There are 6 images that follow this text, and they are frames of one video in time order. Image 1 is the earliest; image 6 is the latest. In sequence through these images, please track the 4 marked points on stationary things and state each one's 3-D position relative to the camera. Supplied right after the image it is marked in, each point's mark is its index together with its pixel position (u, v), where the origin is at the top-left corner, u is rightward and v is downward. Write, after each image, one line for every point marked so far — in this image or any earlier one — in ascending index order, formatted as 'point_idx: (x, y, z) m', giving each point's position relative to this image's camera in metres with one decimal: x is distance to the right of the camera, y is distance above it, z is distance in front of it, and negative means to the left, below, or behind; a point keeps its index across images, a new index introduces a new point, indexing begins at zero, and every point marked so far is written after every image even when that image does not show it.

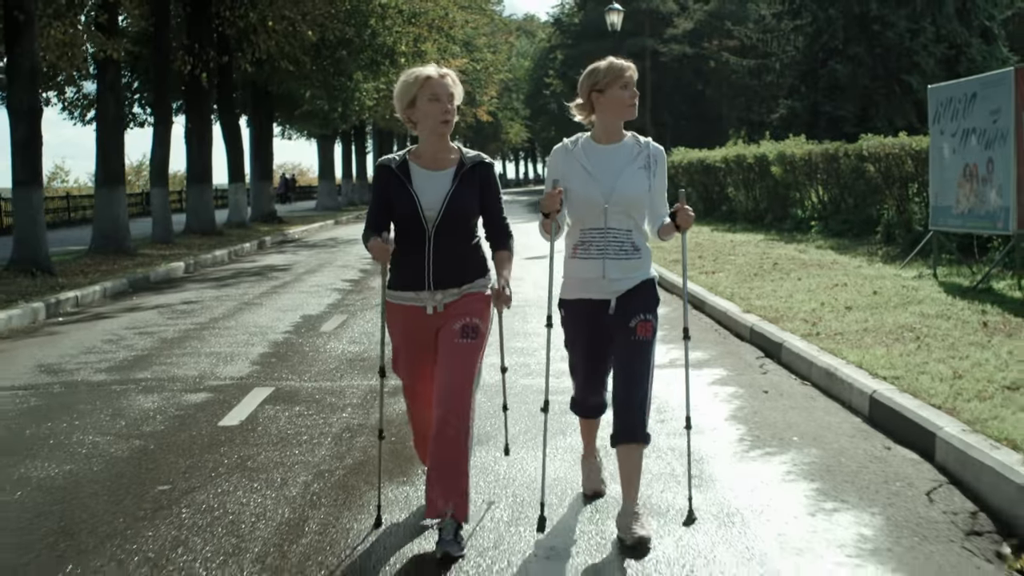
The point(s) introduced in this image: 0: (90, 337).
0: (-3.7, -0.4, +12.6) m
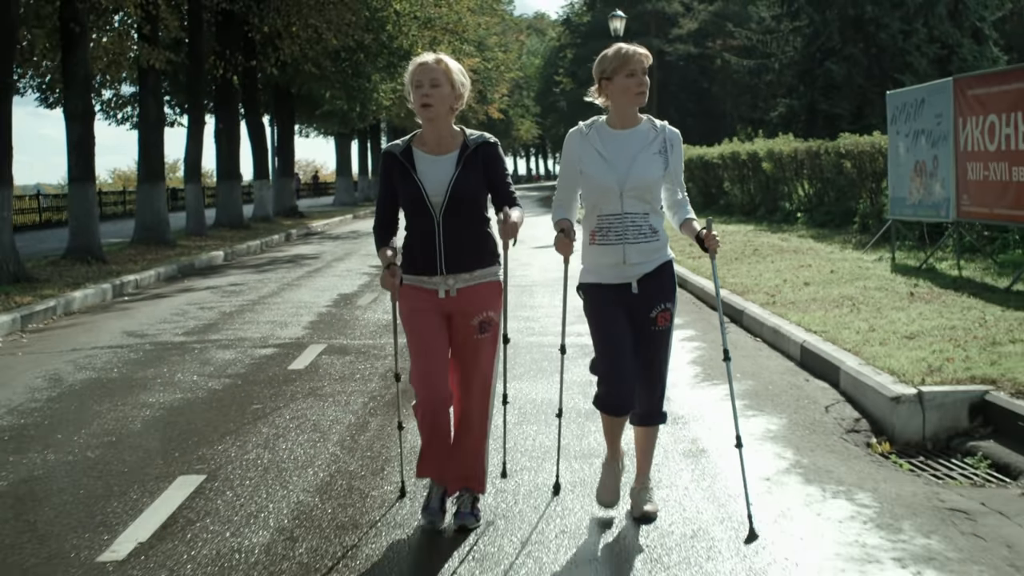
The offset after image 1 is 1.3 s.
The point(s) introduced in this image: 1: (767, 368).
0: (-3.6, -0.2, +14.7) m
1: (+1.7, -0.5, +9.2) m
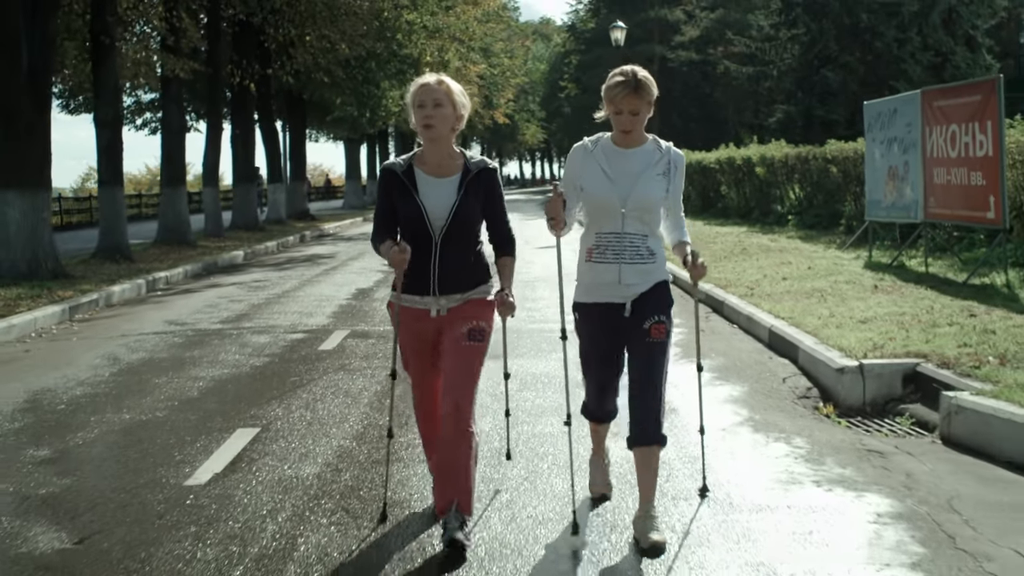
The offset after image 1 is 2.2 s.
0: (-3.6, -0.2, +16.1) m
1: (+1.7, -0.5, +10.5) m
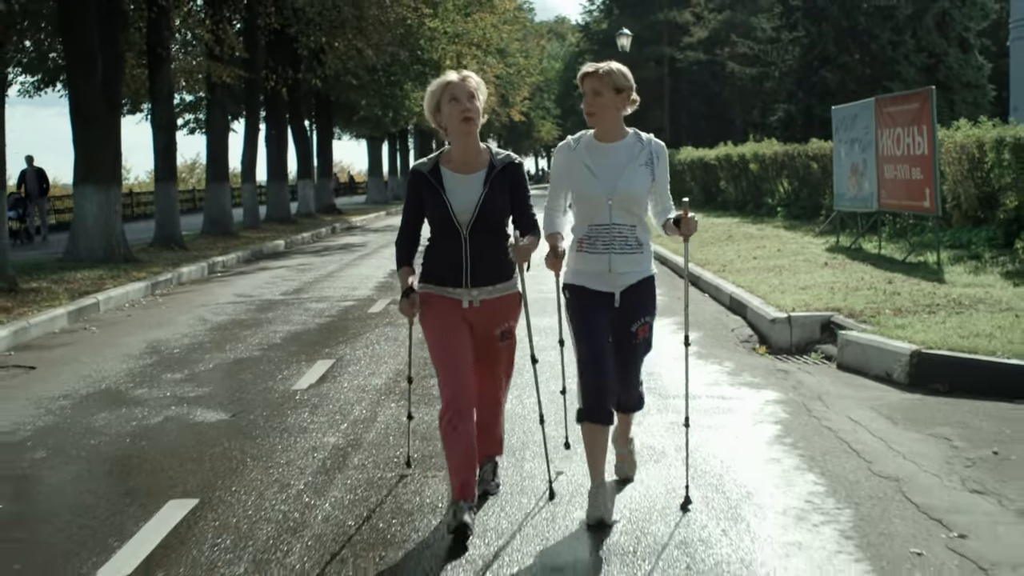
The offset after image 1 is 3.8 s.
0: (-3.4, +0.1, +18.8) m
1: (+1.8, -0.2, +13.2) m
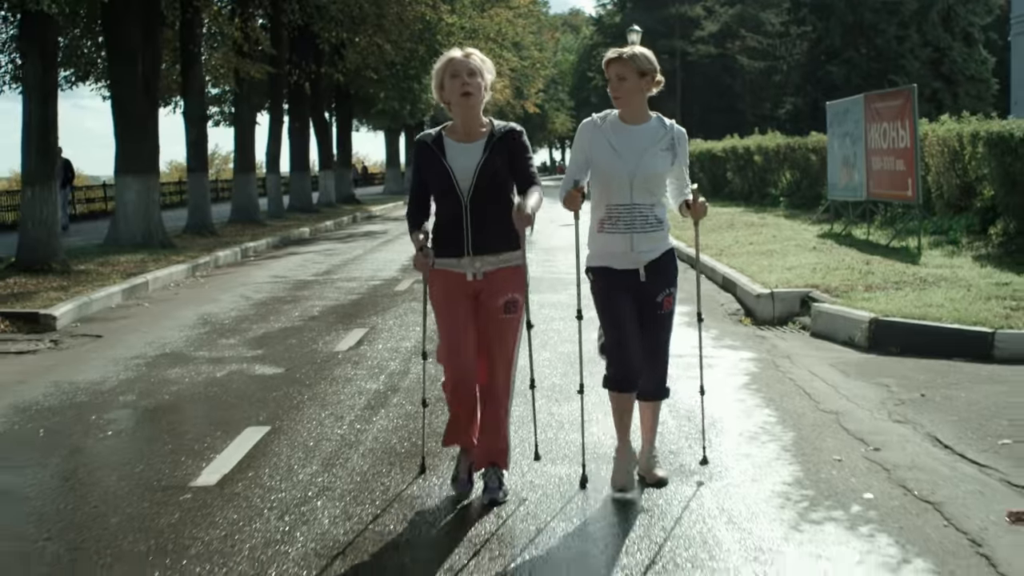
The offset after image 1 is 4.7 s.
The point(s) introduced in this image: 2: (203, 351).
0: (-3.2, +0.3, +20.3) m
1: (+1.9, 0.0, +14.6) m
2: (-2.4, -0.5, +11.2) m
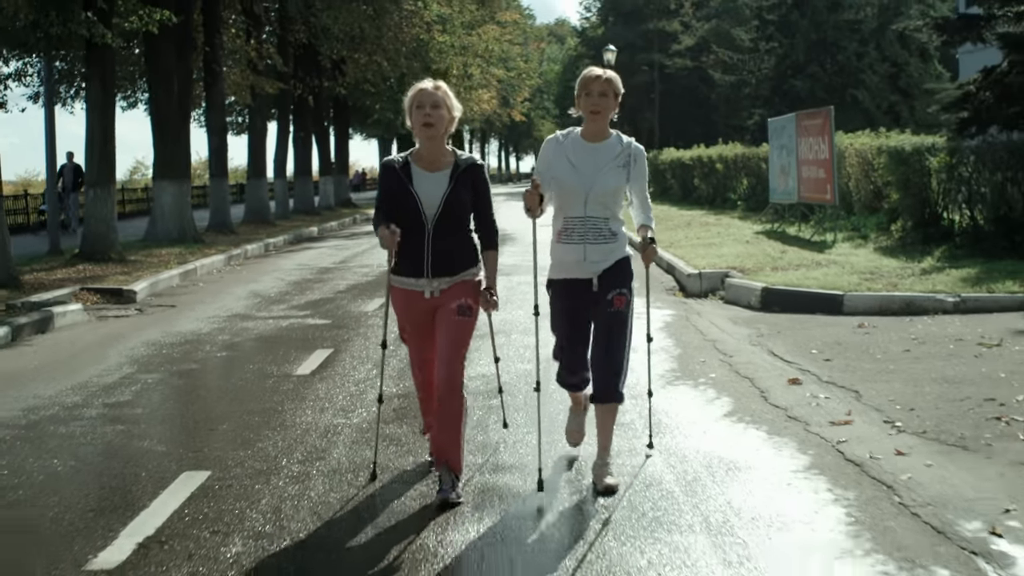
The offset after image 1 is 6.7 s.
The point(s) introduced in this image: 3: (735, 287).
0: (-3.5, +0.5, +23.8) m
1: (+1.7, +0.2, +18.2) m
2: (-2.6, -0.3, +14.7) m
3: (+2.3, 0.0, +14.8) m
